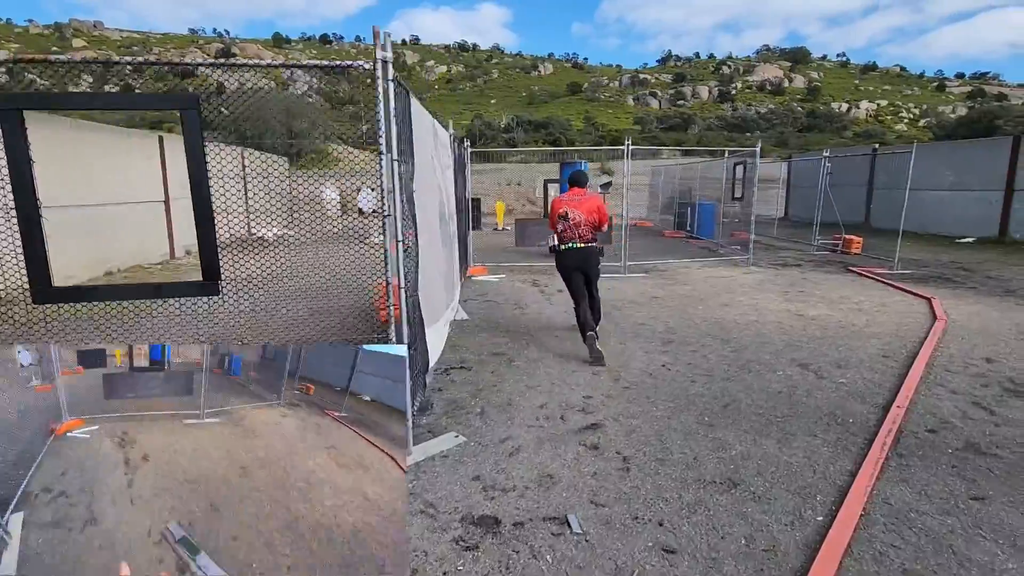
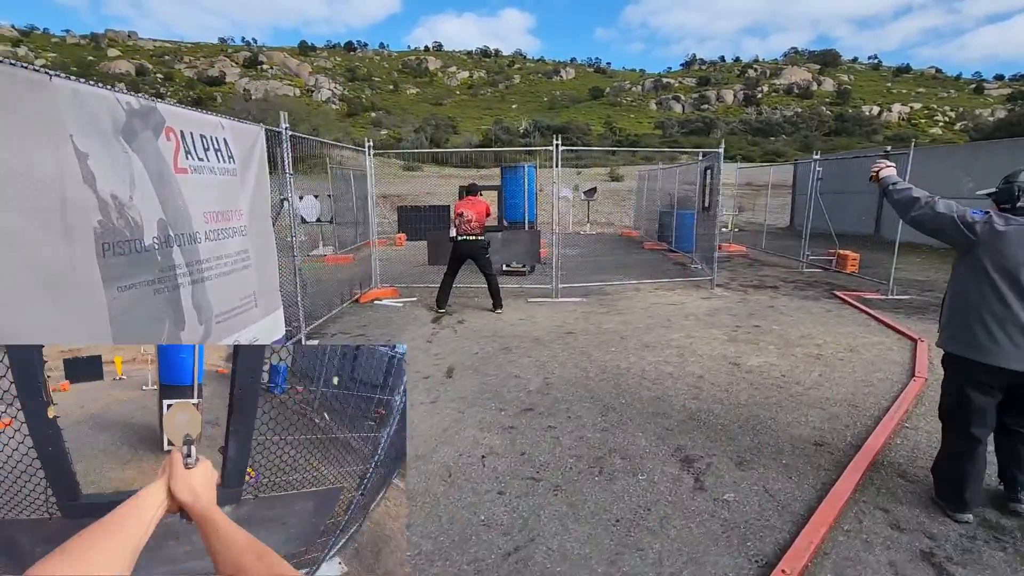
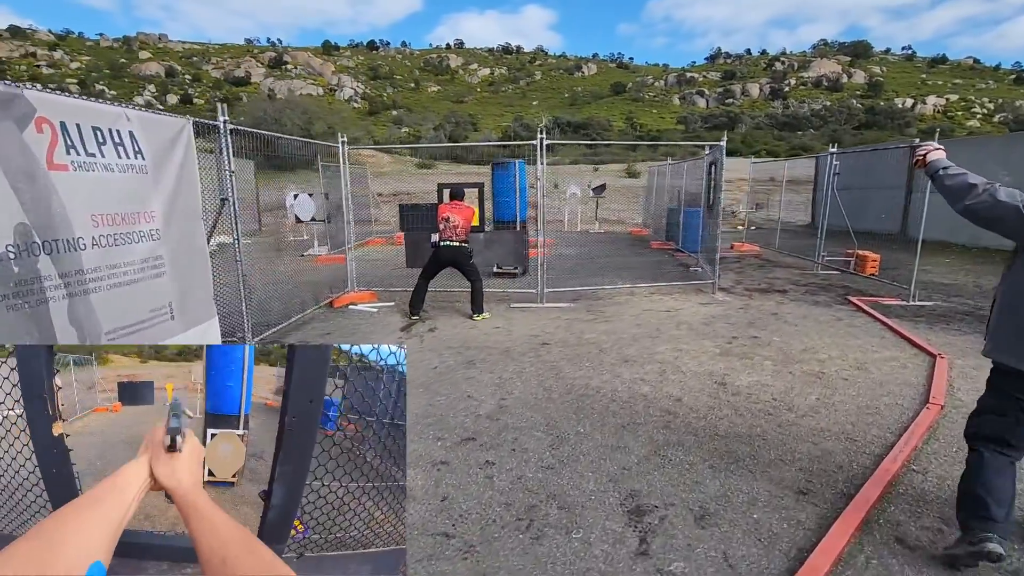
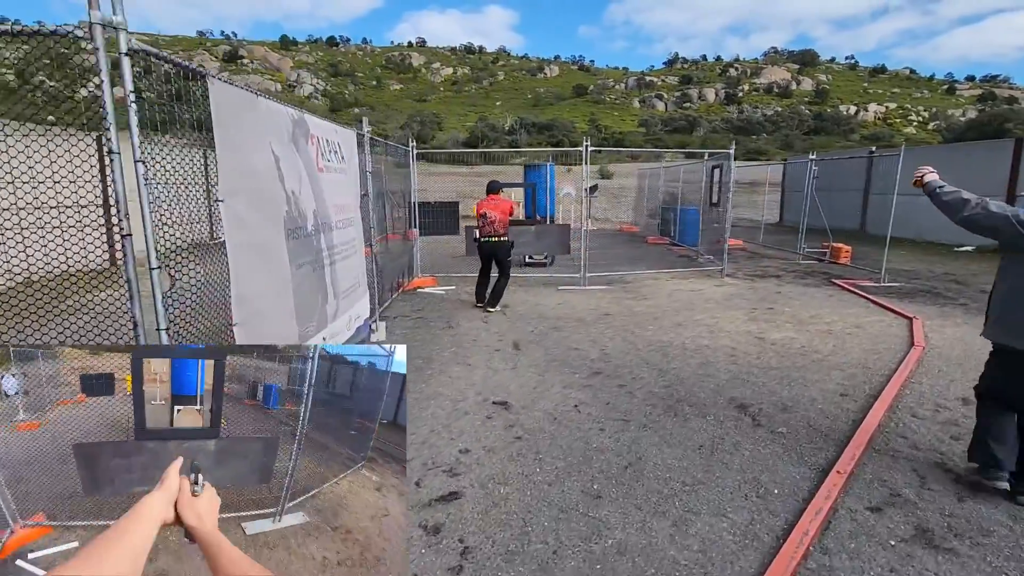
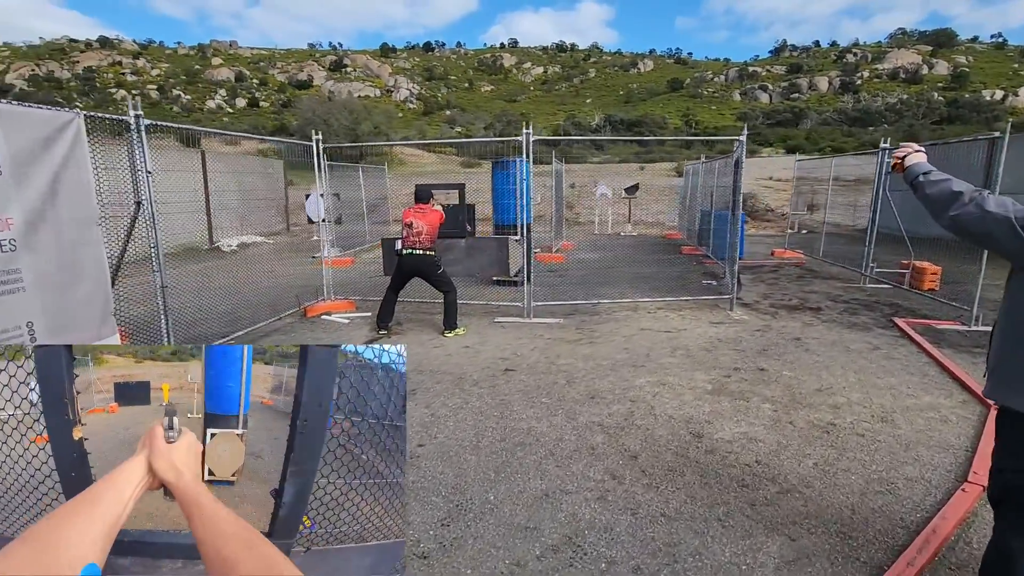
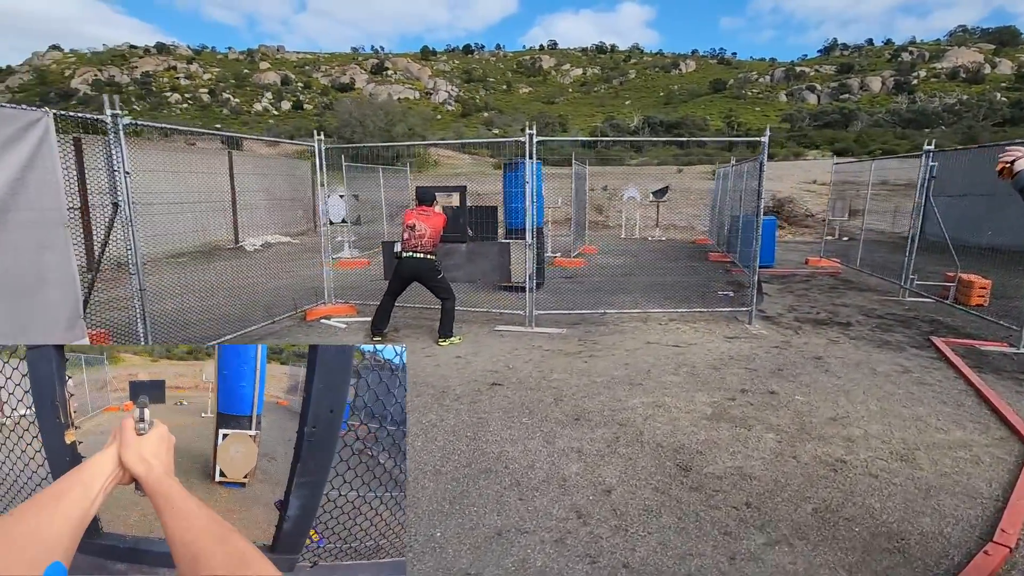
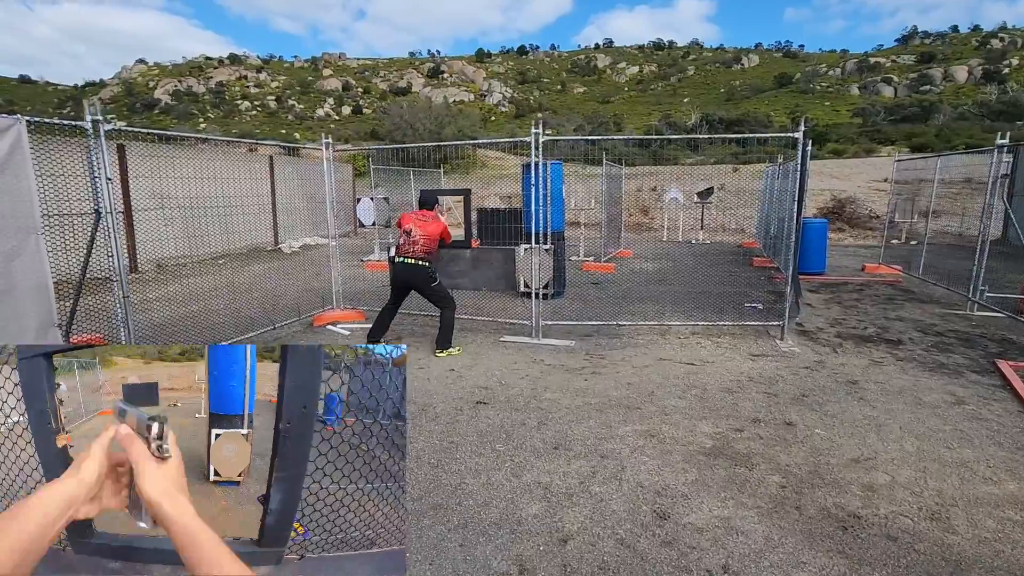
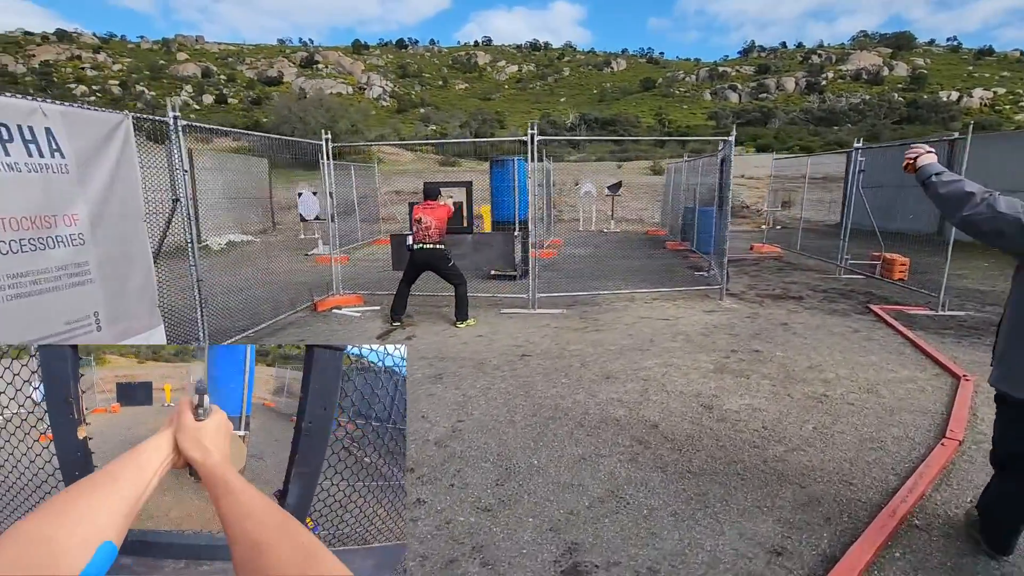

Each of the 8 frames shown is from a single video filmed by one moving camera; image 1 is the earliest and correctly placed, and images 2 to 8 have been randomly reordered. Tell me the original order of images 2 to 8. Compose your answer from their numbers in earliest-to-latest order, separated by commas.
4, 2, 3, 8, 5, 6, 7
